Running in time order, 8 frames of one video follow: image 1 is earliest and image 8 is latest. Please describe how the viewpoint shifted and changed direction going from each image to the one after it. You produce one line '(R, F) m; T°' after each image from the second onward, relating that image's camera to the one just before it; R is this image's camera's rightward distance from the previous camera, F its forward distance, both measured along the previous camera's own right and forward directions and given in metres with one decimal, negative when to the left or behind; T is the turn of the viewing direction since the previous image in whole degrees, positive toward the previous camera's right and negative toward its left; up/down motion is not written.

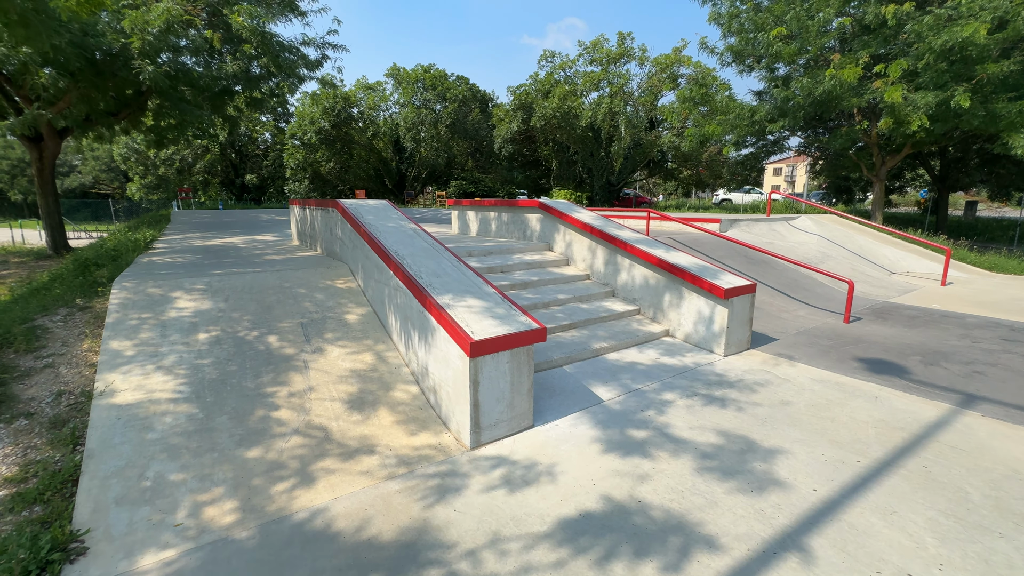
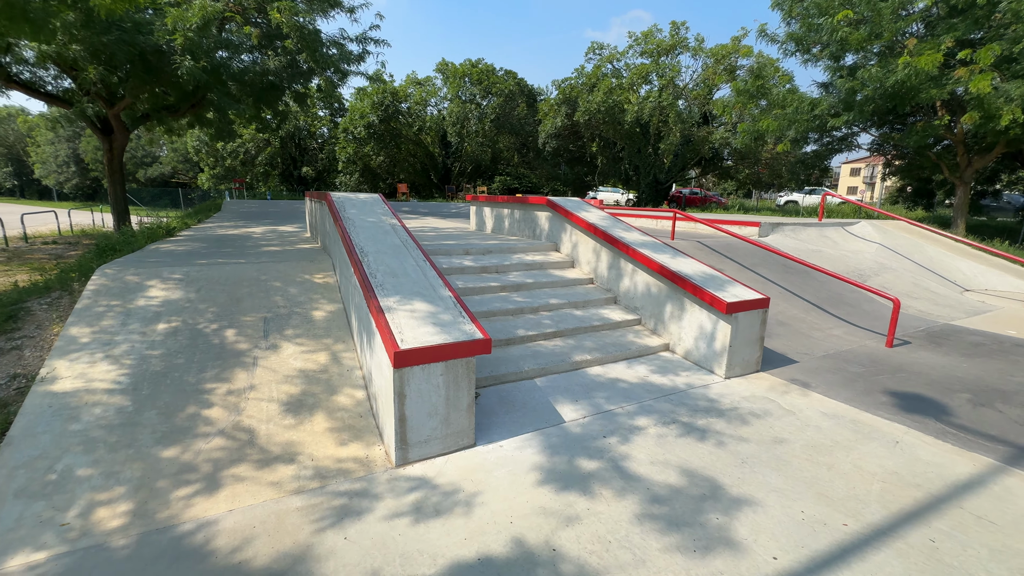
(+0.8, +0.4) m; -7°
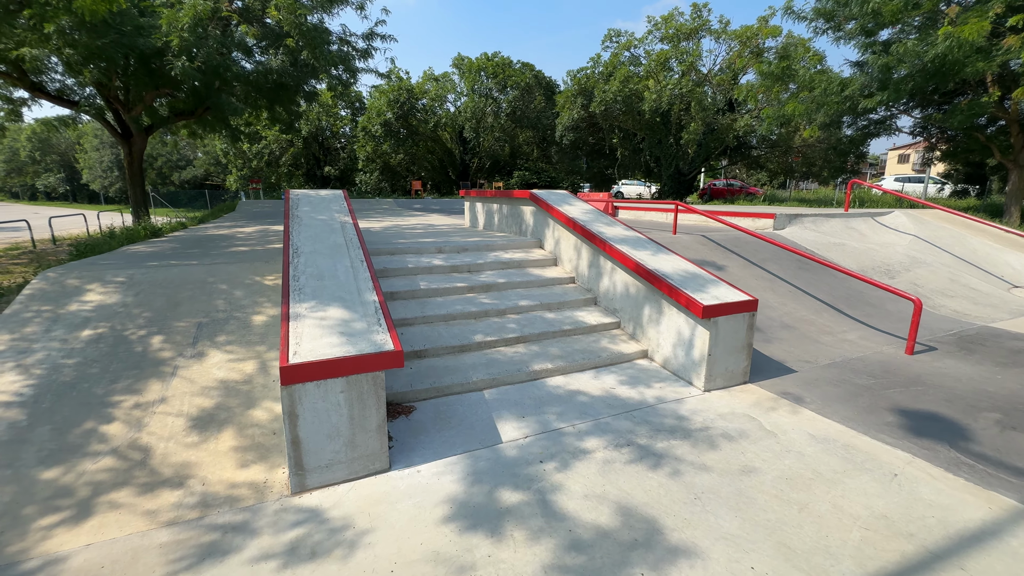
(+0.8, +0.5) m; -4°
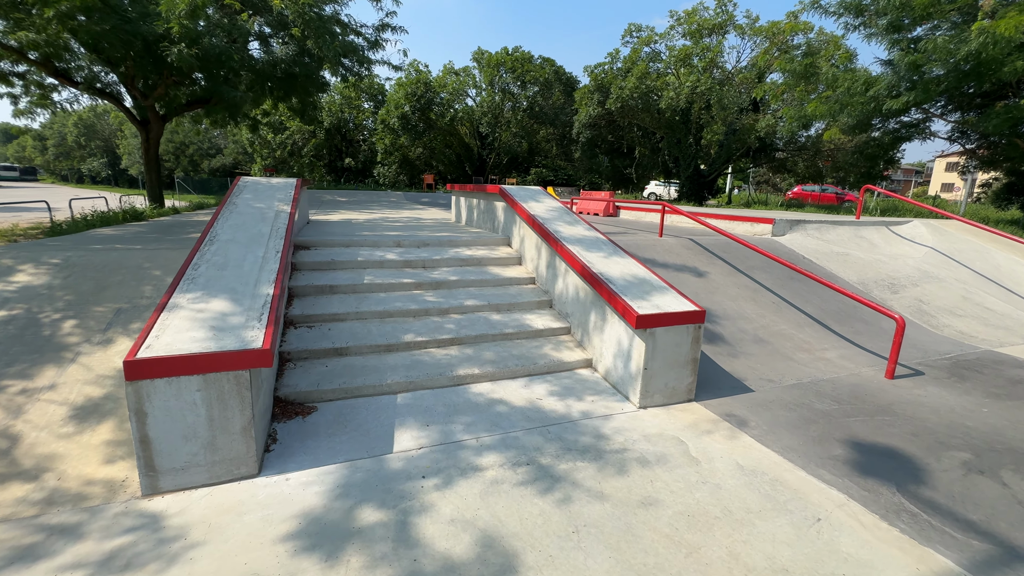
(+0.9, +0.3) m; -3°
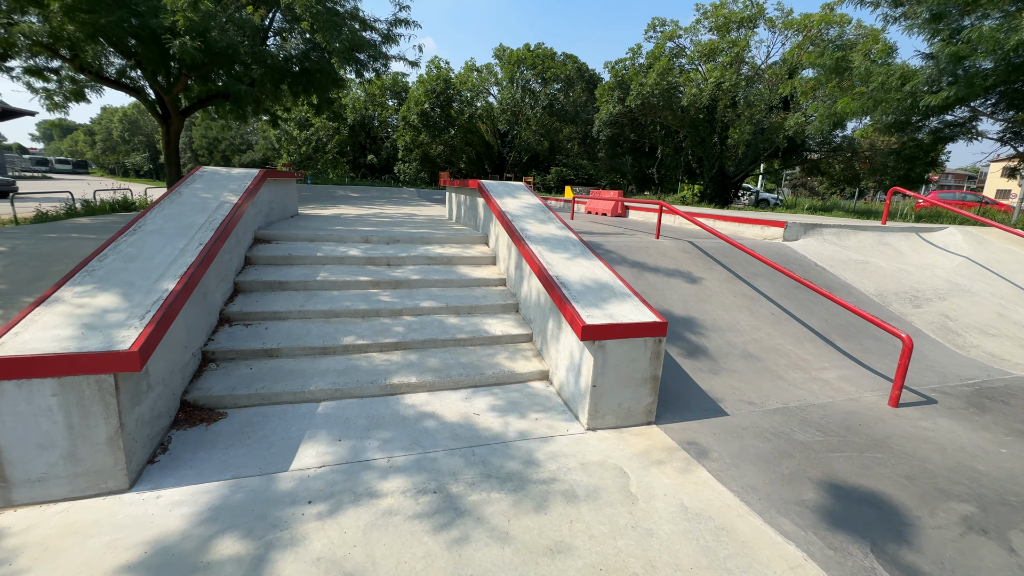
(+0.7, +0.4) m; -3°
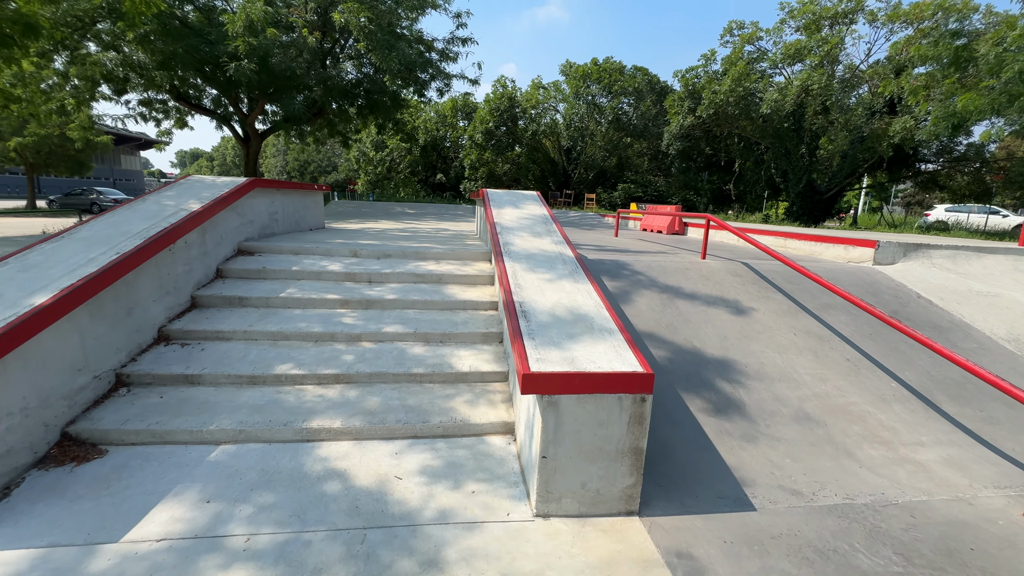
(+0.8, +0.9) m; -9°
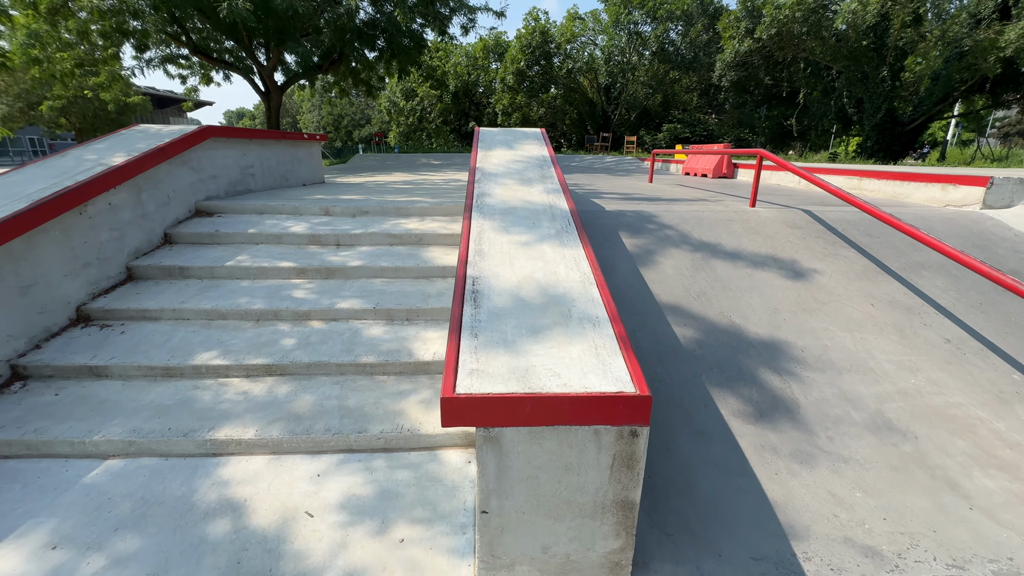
(+0.4, +0.9) m; -6°
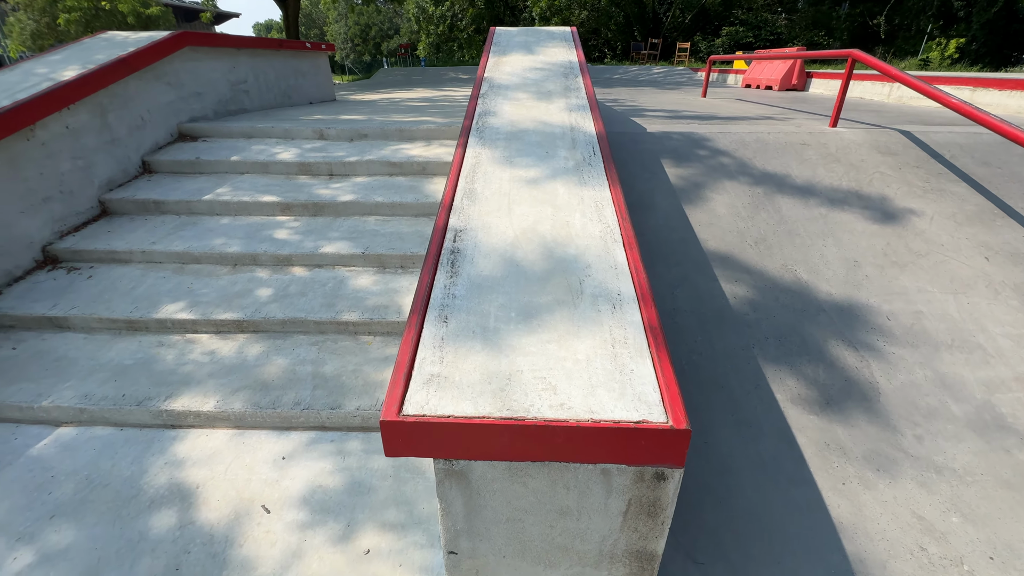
(+0.1, +0.6) m; -4°
